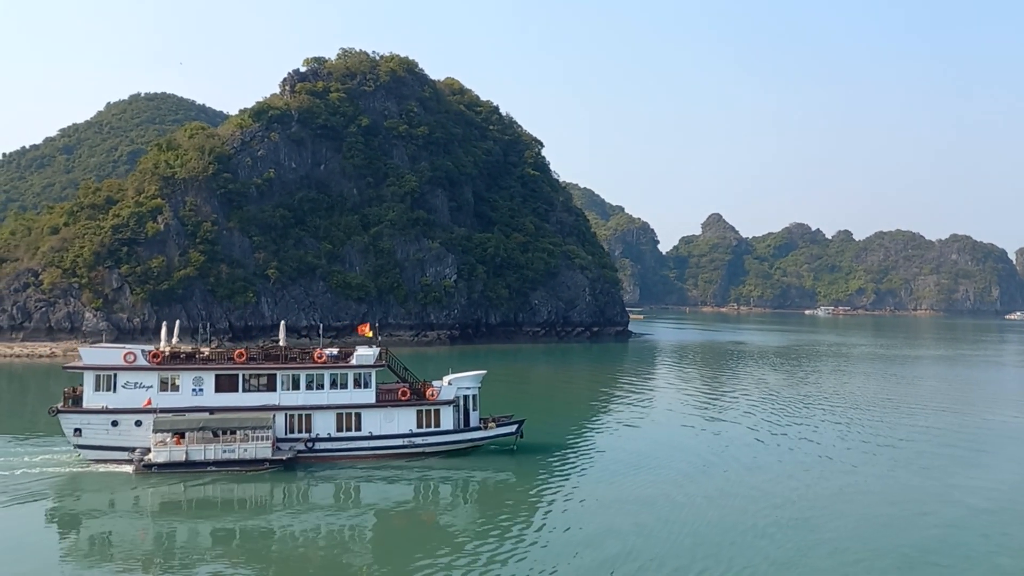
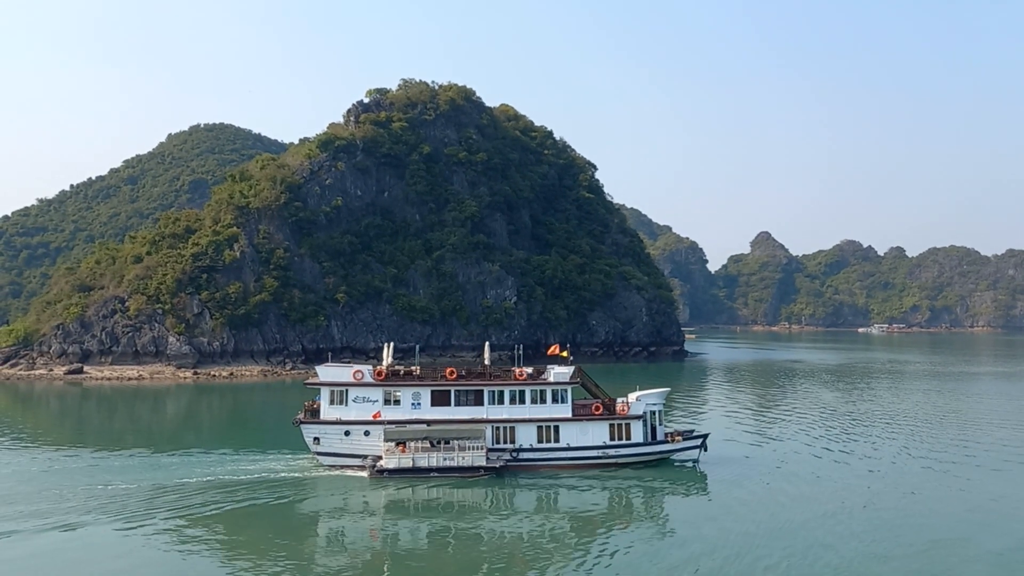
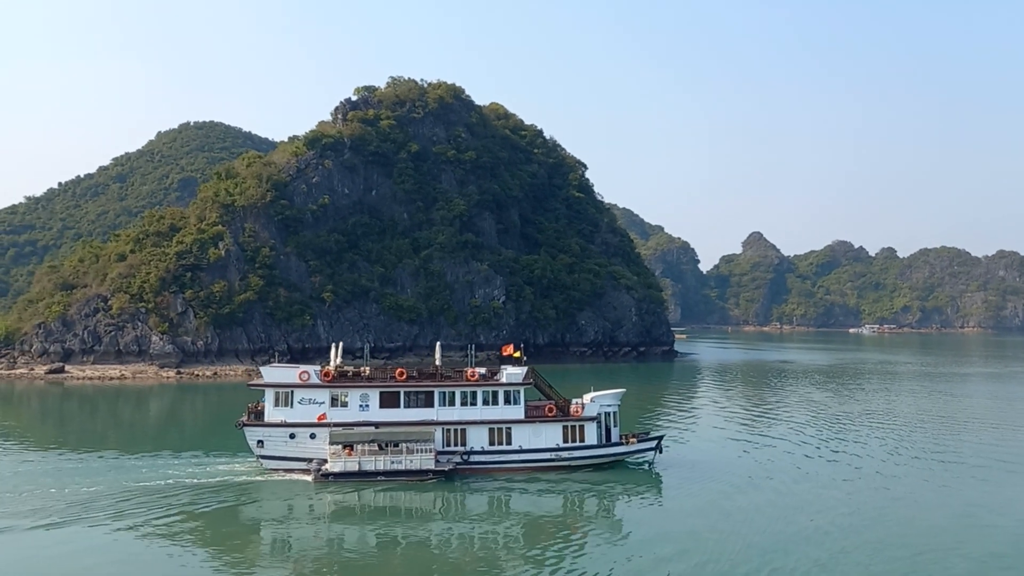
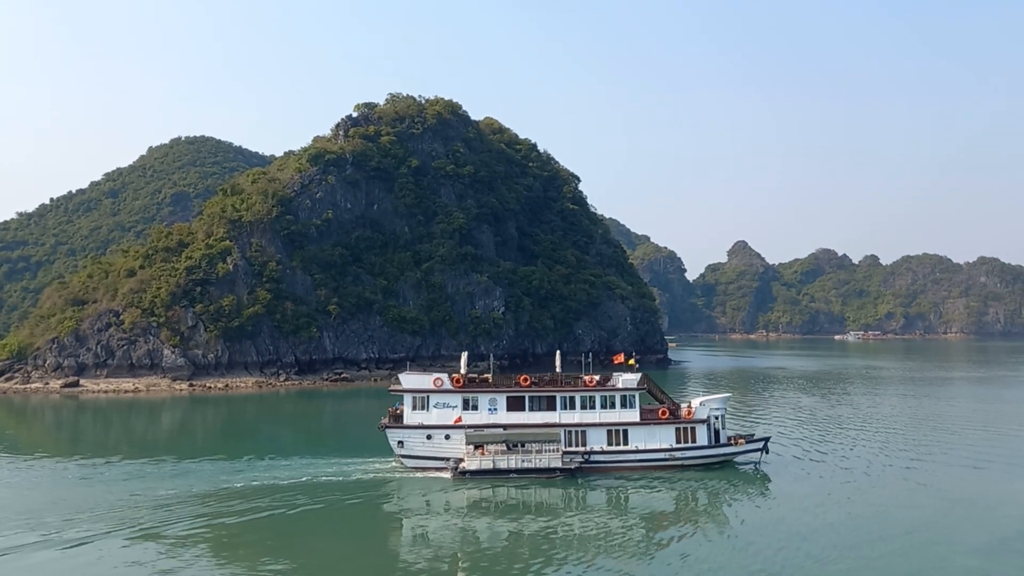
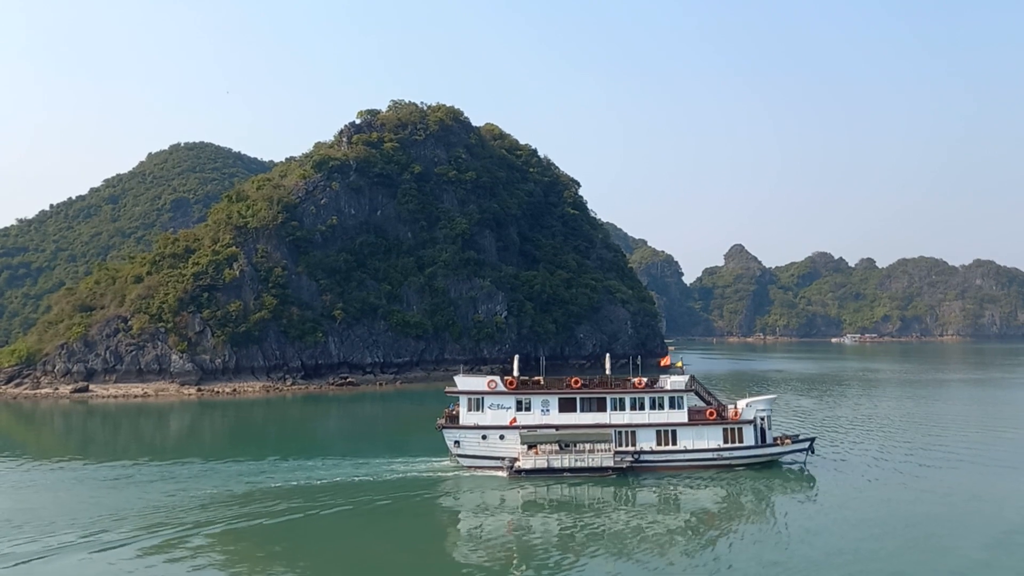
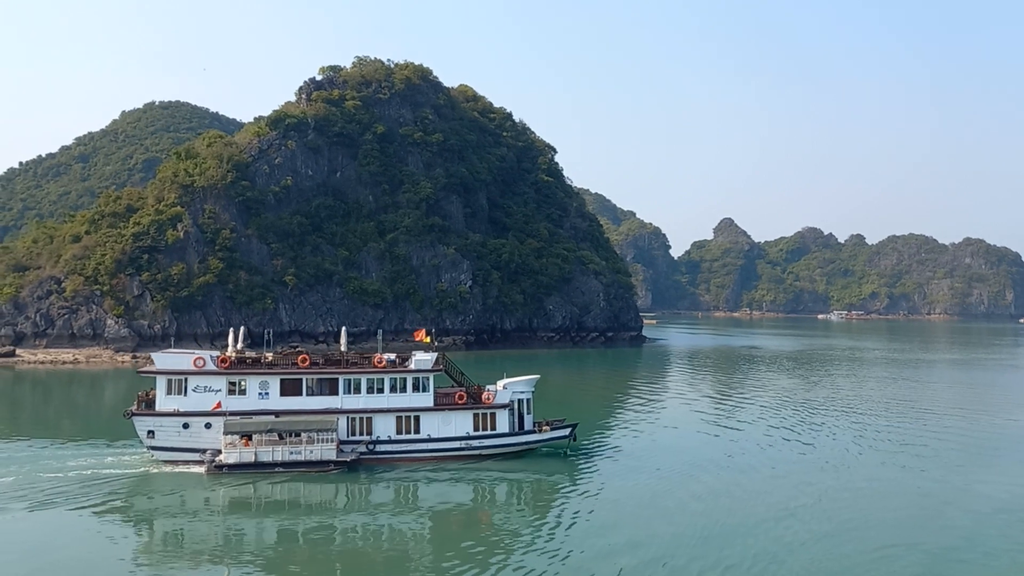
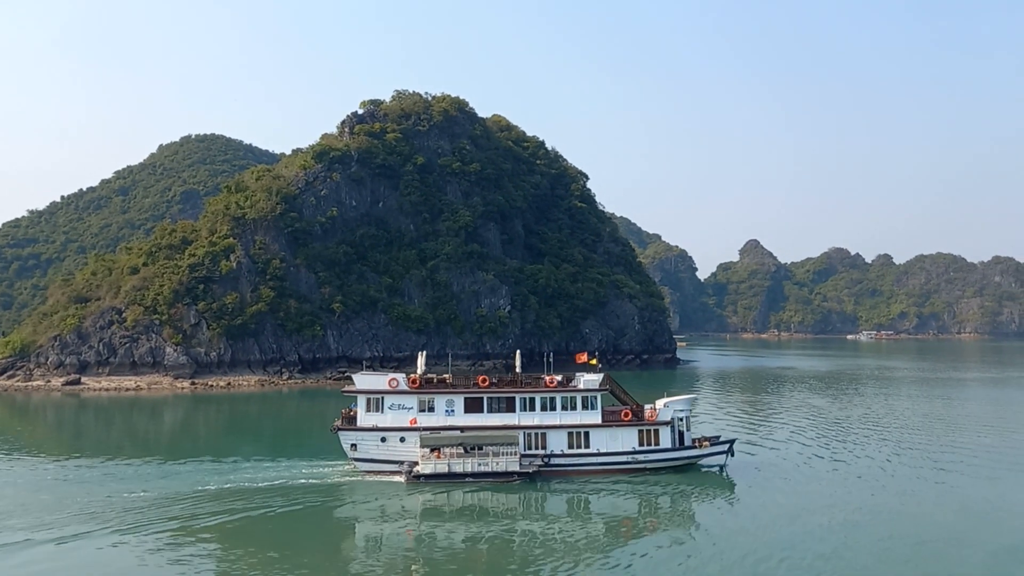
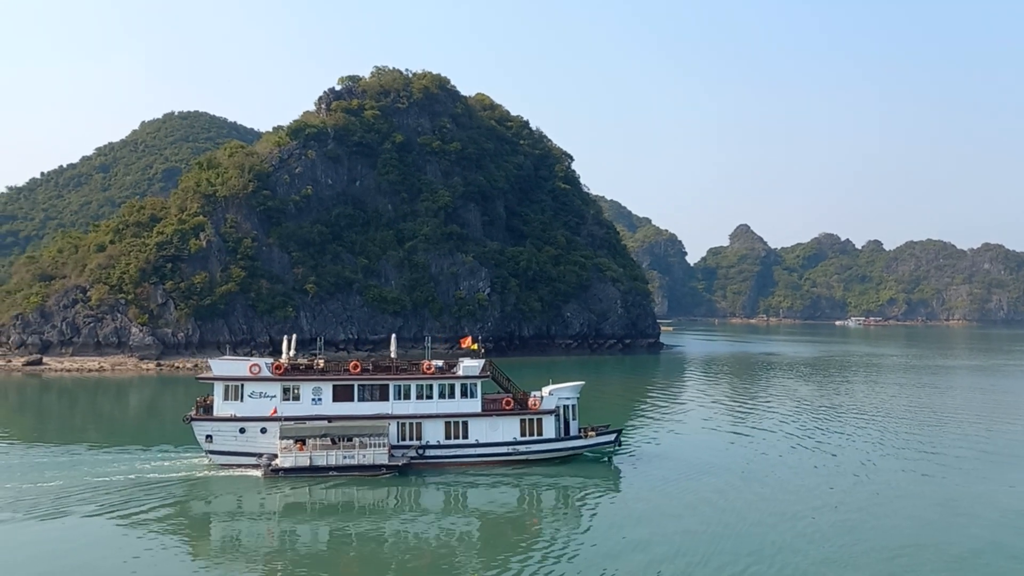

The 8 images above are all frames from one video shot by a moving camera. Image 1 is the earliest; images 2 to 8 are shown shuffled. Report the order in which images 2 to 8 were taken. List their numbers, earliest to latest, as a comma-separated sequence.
6, 8, 3, 2, 7, 4, 5
